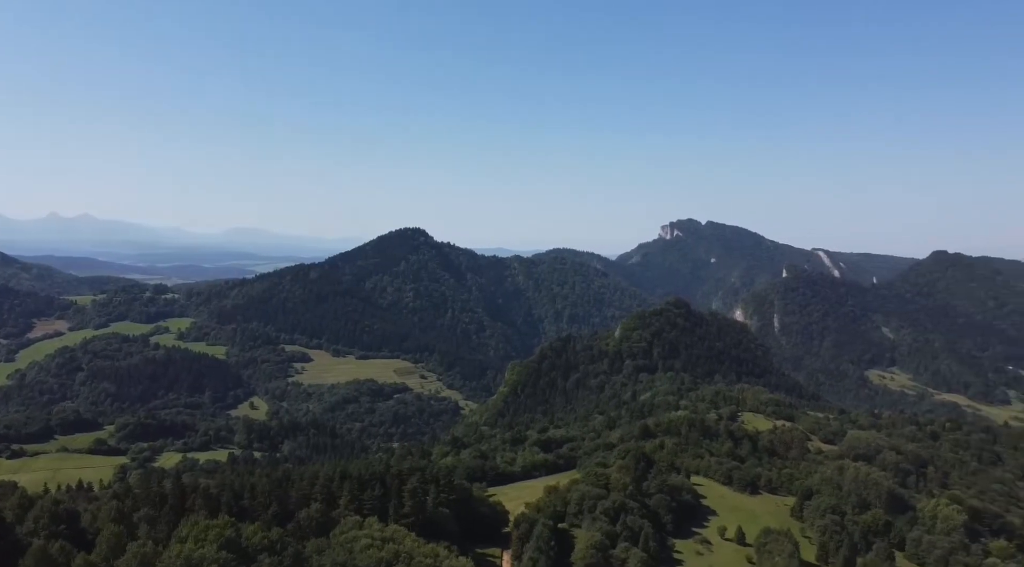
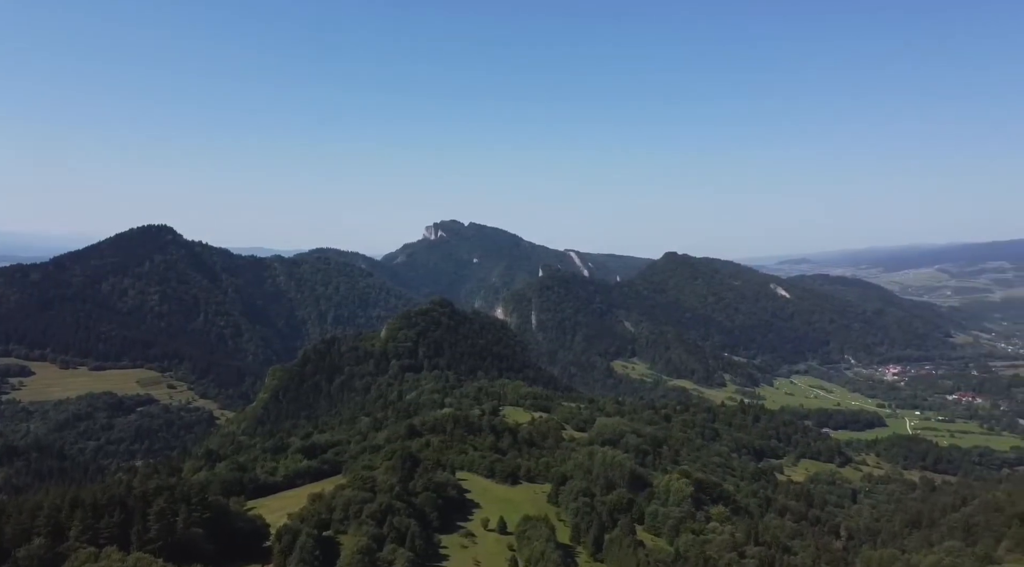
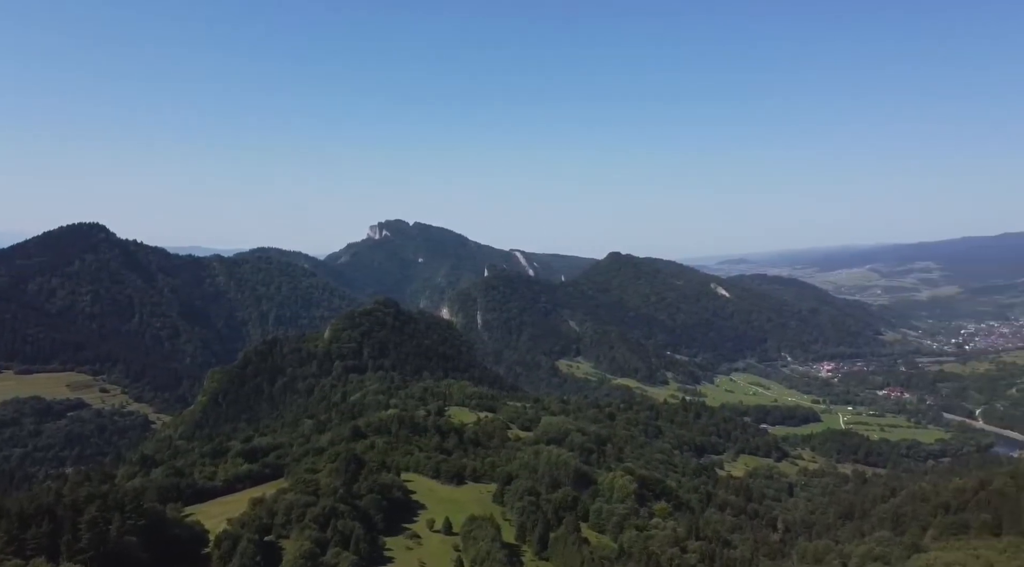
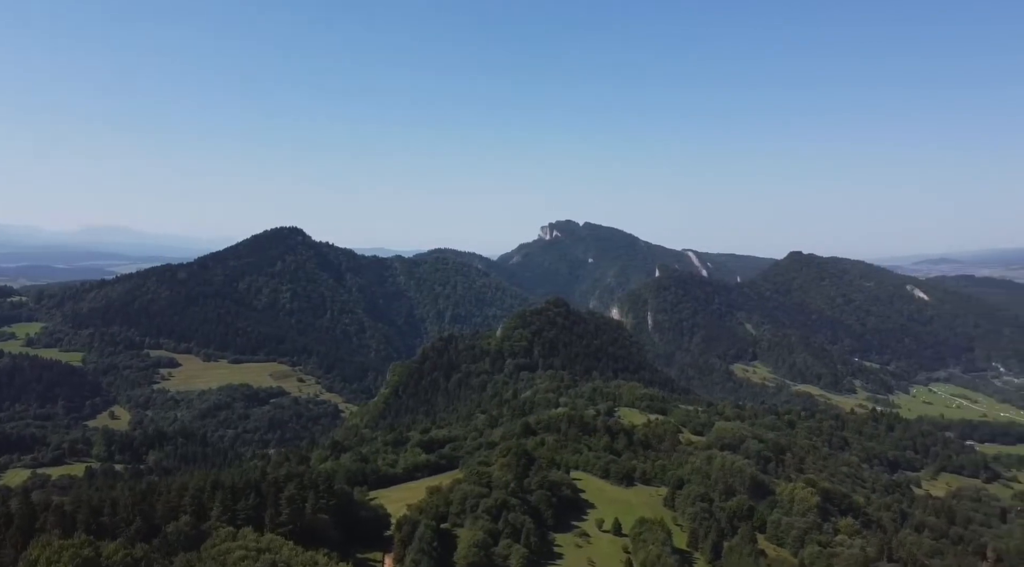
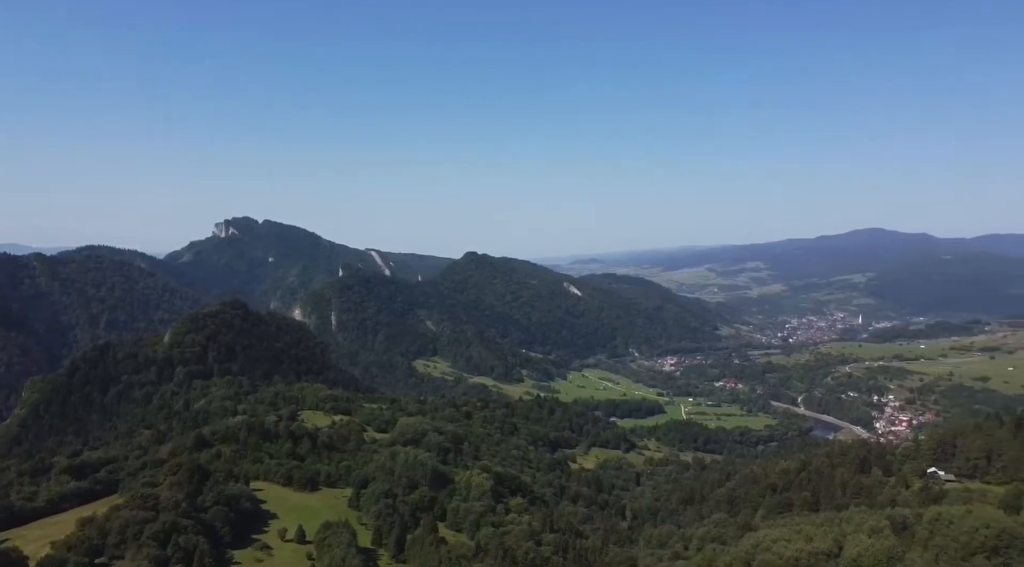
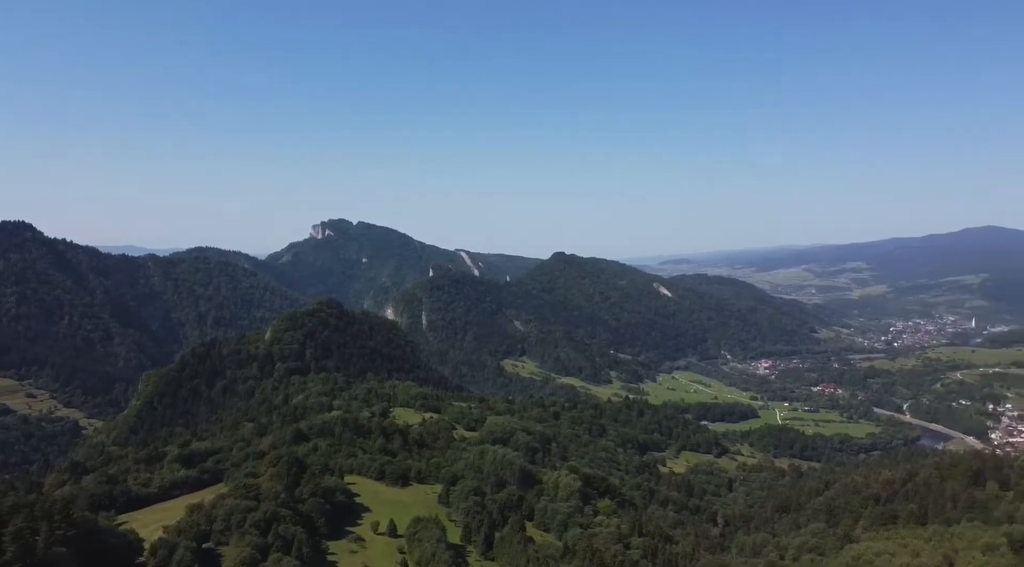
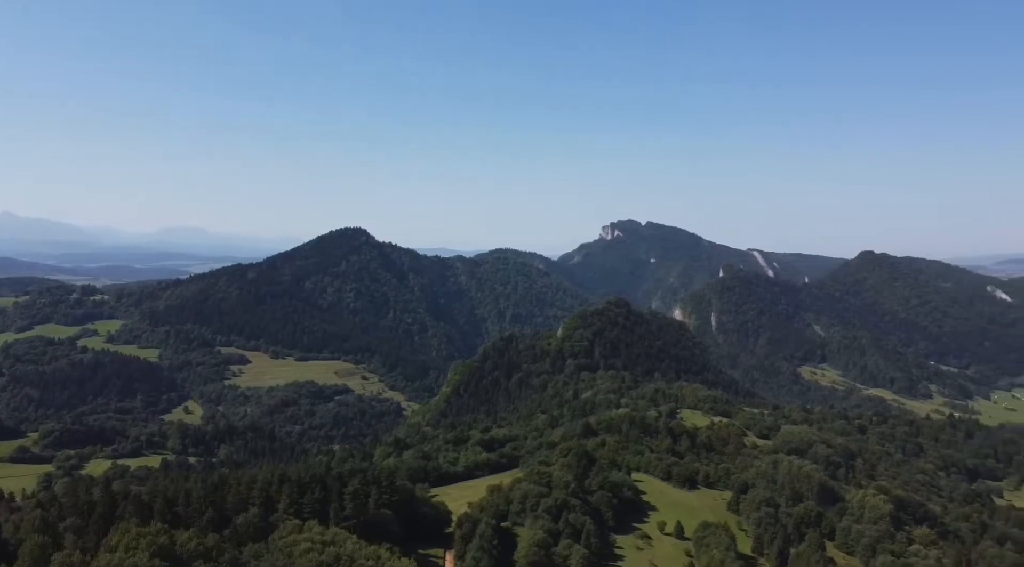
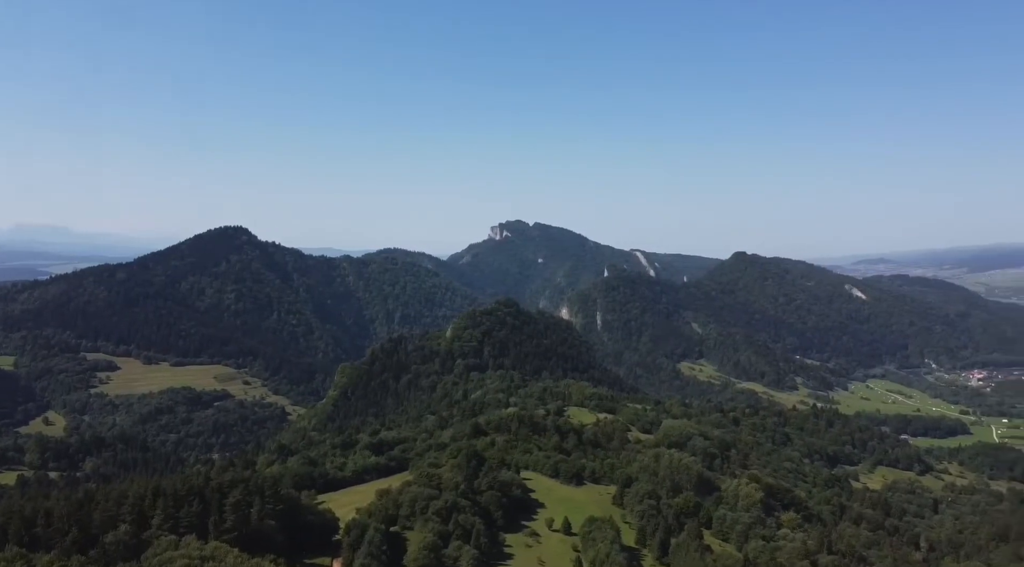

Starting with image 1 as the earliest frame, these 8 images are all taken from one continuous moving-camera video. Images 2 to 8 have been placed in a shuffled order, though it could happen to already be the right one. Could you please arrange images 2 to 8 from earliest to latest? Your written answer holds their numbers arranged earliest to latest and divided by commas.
7, 4, 8, 2, 3, 6, 5
